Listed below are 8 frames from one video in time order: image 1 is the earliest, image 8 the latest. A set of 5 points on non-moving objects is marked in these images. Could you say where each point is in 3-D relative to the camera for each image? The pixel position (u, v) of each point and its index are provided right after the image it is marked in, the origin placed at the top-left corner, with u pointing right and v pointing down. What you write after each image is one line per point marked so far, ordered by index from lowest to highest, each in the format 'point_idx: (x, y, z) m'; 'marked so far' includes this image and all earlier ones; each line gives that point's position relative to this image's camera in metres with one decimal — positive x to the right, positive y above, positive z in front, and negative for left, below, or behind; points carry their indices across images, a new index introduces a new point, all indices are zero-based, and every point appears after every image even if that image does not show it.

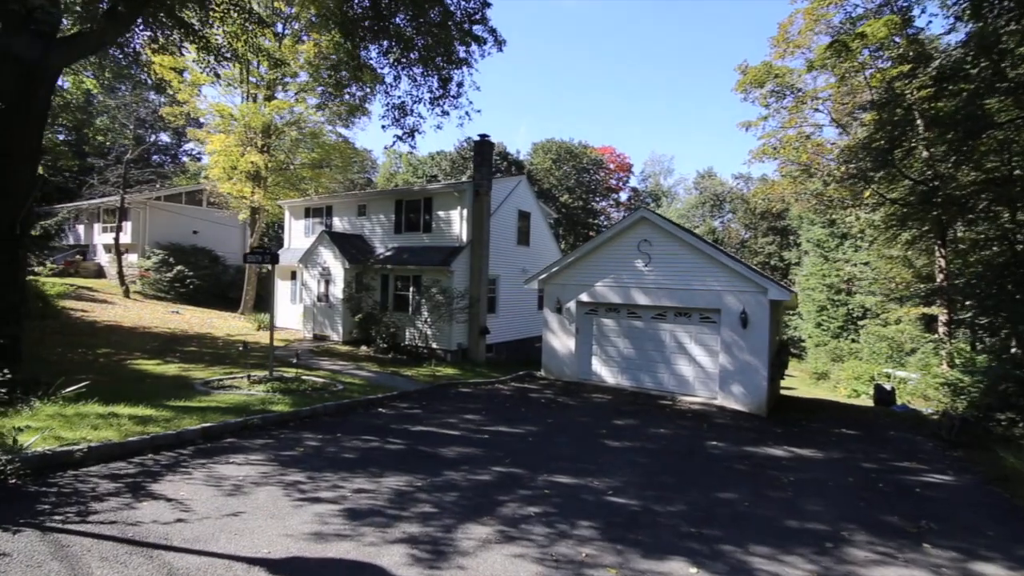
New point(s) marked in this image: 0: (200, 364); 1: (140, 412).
0: (-8.2, -2.0, +12.9) m
1: (-5.0, -1.7, +6.6) m
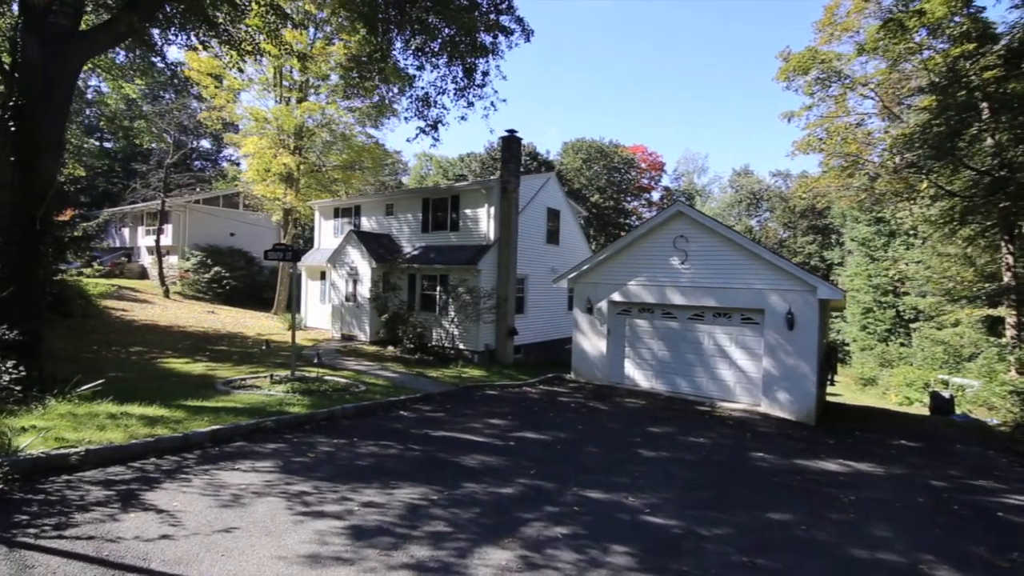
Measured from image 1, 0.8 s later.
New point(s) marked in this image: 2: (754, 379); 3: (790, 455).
0: (-7.5, -2.0, +12.9) m
1: (-4.6, -1.6, +6.3) m
2: (+5.7, -2.2, +11.7) m
3: (+4.7, -2.8, +8.4) m
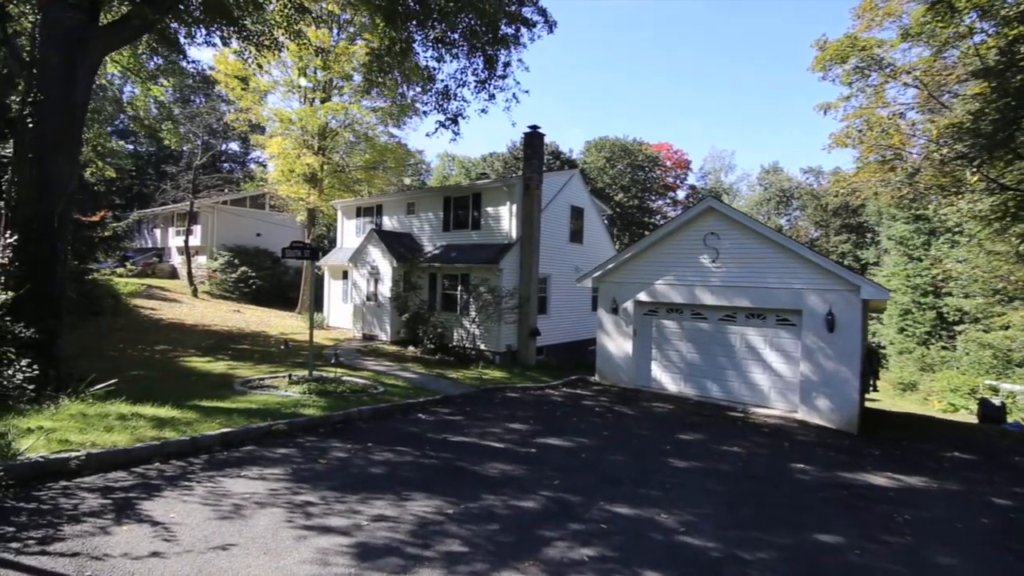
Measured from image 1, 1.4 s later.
0: (-6.9, -2.0, +12.9) m
1: (-4.4, -1.6, +6.2) m
2: (+6.2, -2.1, +11.1) m
3: (+5.1, -2.8, +7.8) m
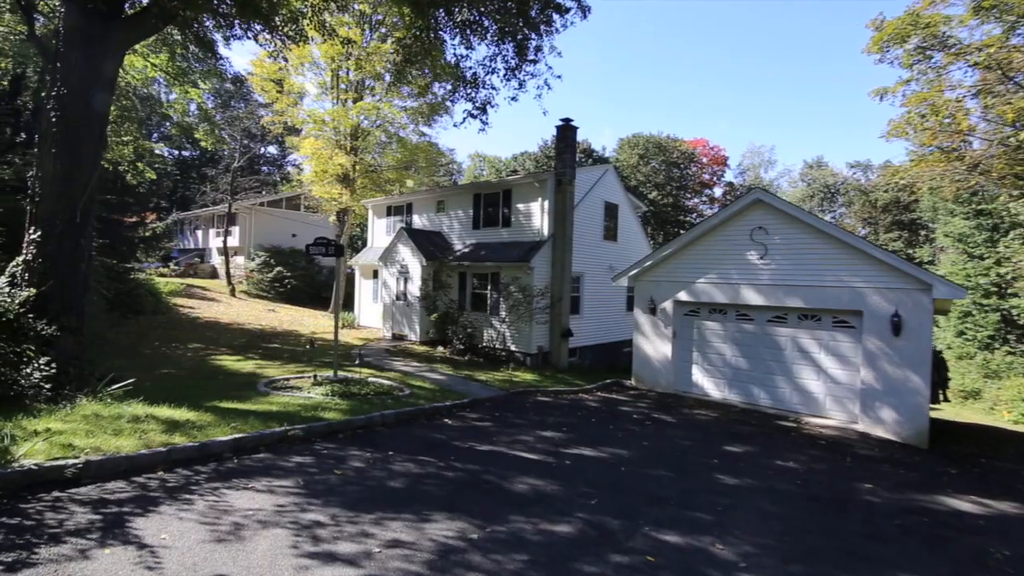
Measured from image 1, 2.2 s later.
0: (-6.1, -1.9, +12.7) m
1: (-4.0, -1.5, +5.9) m
2: (+6.9, -2.1, +10.1) m
3: (+5.5, -2.8, +6.9) m
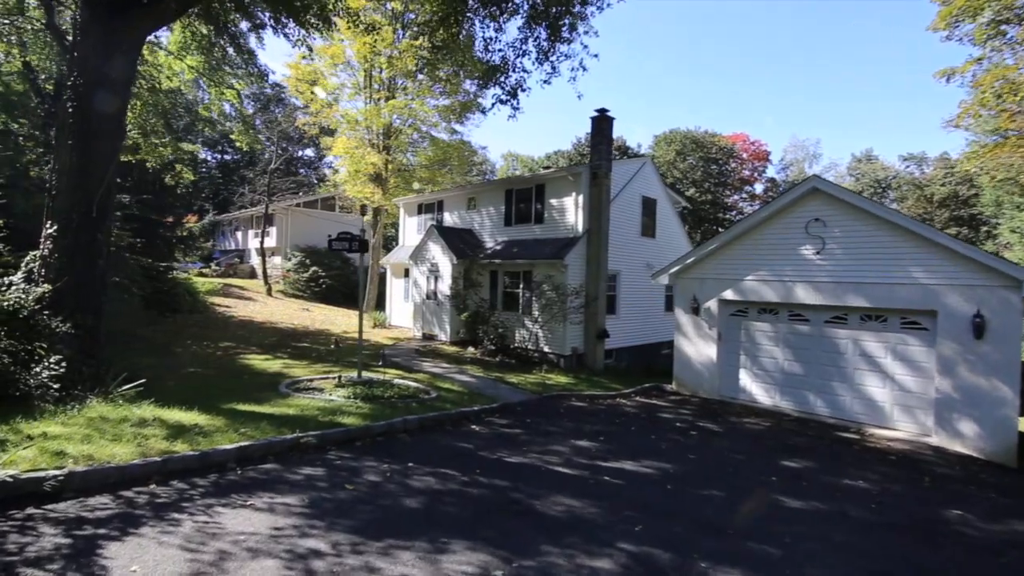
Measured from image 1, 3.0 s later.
0: (-5.3, -1.9, +12.5) m
1: (-3.7, -1.5, +5.5) m
2: (+7.5, -2.1, +9.0) m
3: (+5.9, -2.7, +5.9) m
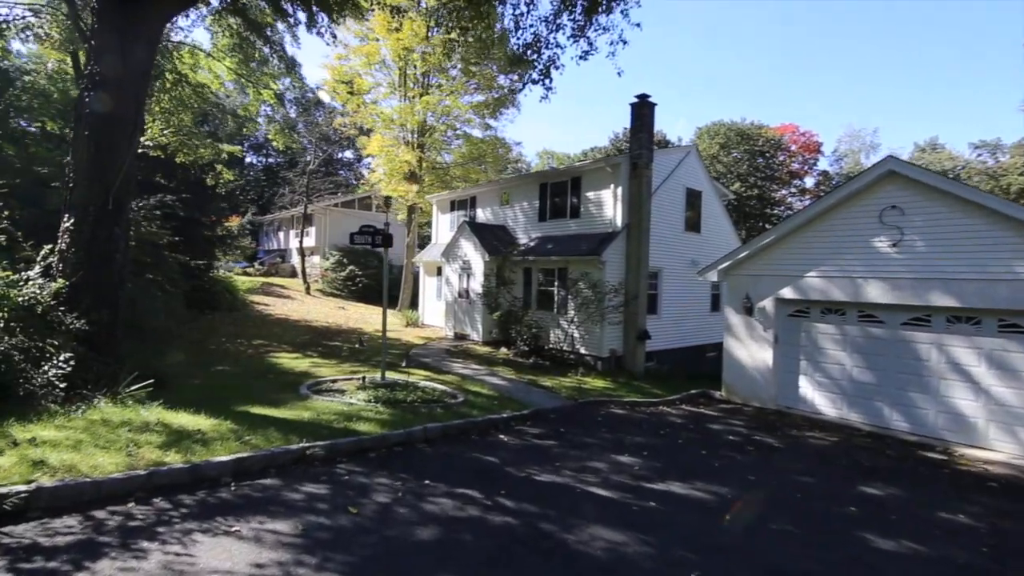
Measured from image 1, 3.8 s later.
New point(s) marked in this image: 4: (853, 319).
0: (-4.5, -1.8, +12.2) m
1: (-3.3, -1.4, +5.1) m
2: (+8.0, -2.0, +7.8) m
3: (+6.2, -2.7, +4.8) m
4: (+6.5, -0.6, +9.5) m
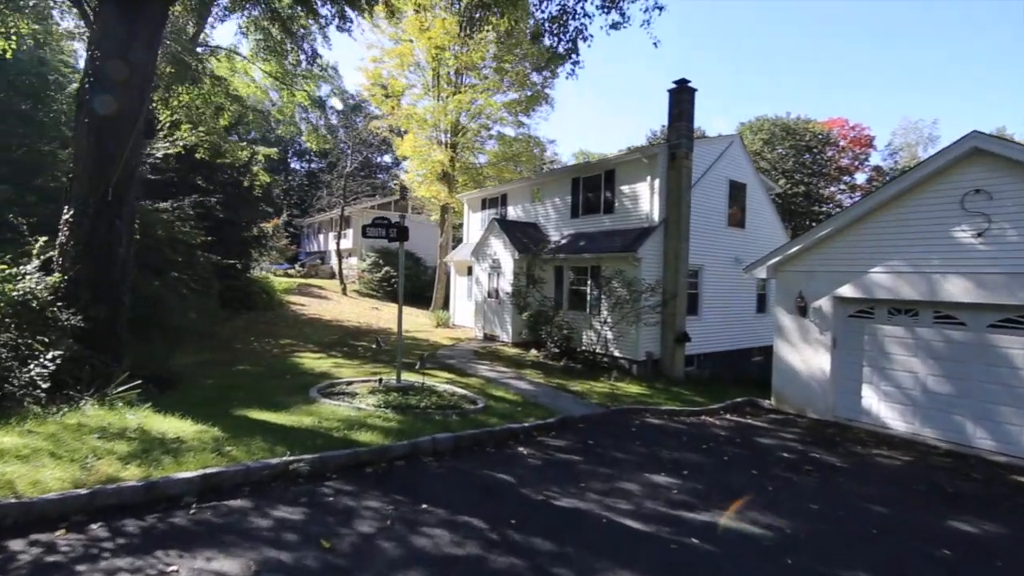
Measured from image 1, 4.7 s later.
0: (-3.8, -1.8, +11.8) m
1: (-3.2, -1.4, +4.7) m
2: (+8.3, -2.0, +6.4) m
3: (+6.3, -2.6, +3.6) m
4: (+7.0, -0.5, +8.3) m
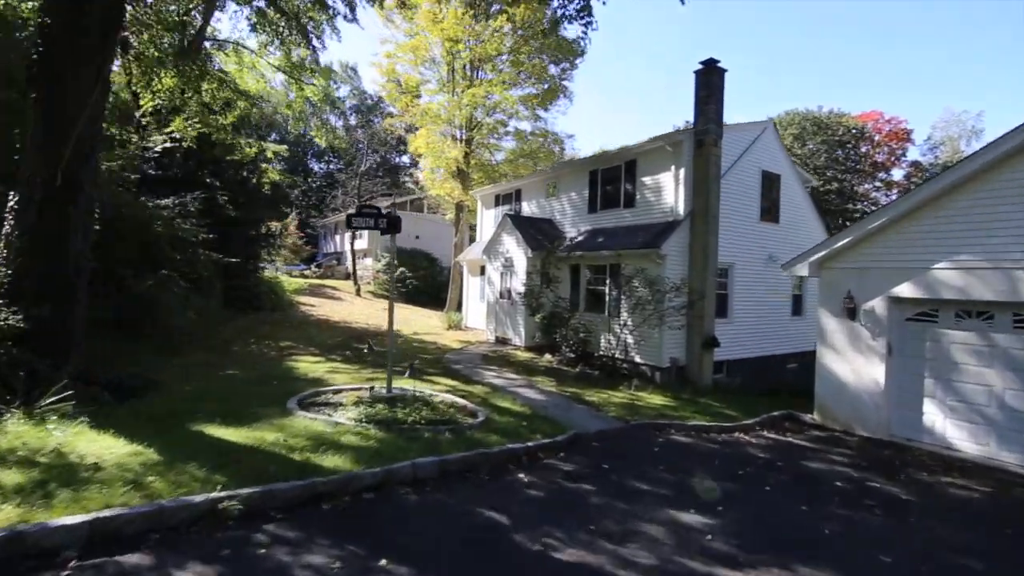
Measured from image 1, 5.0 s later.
0: (-3.6, -1.7, +11.0) m
1: (-3.3, -1.3, +3.8) m
2: (+8.3, -1.9, +5.2) m
3: (+6.2, -2.6, +2.4) m
4: (+7.1, -0.5, +7.1) m
